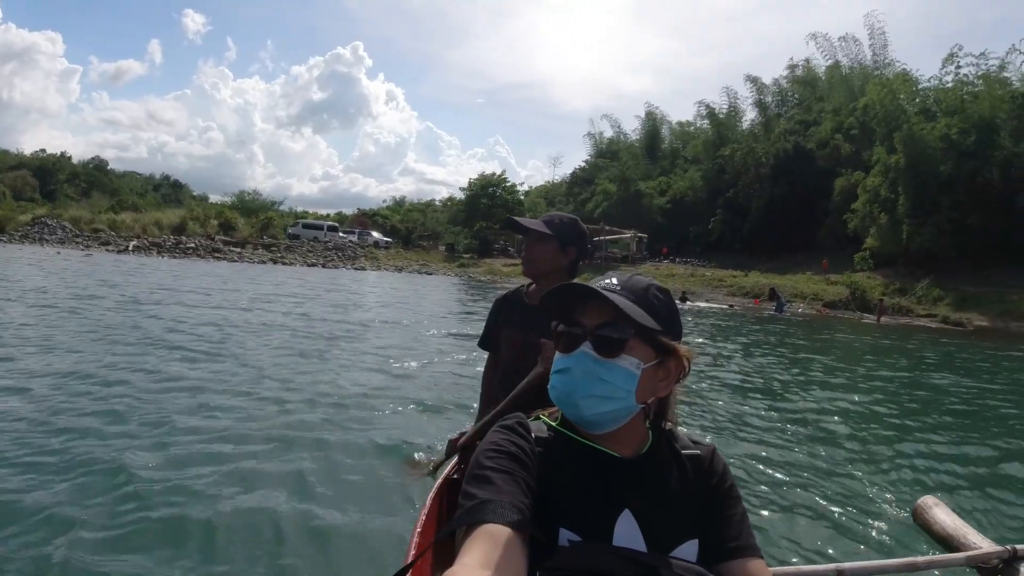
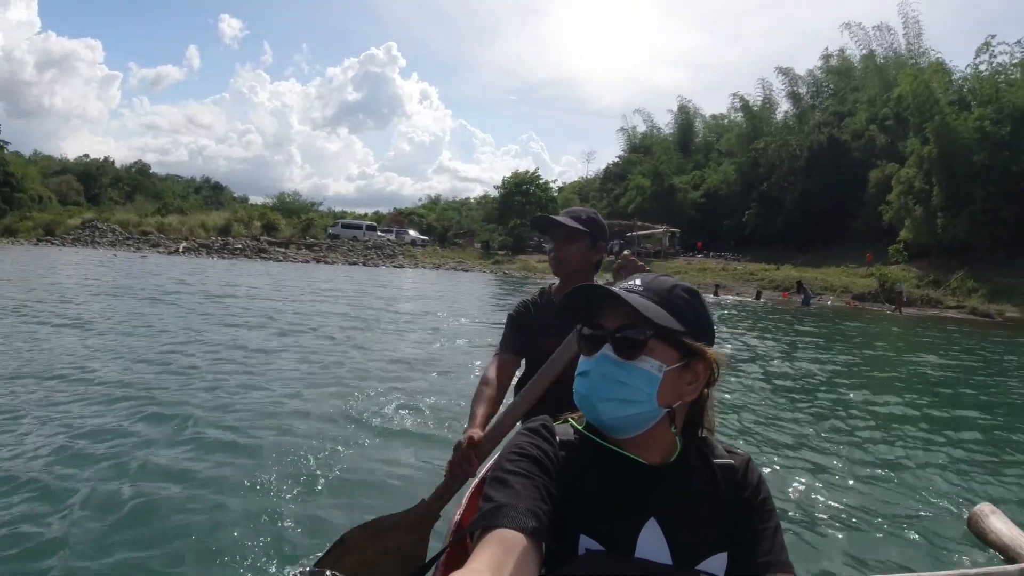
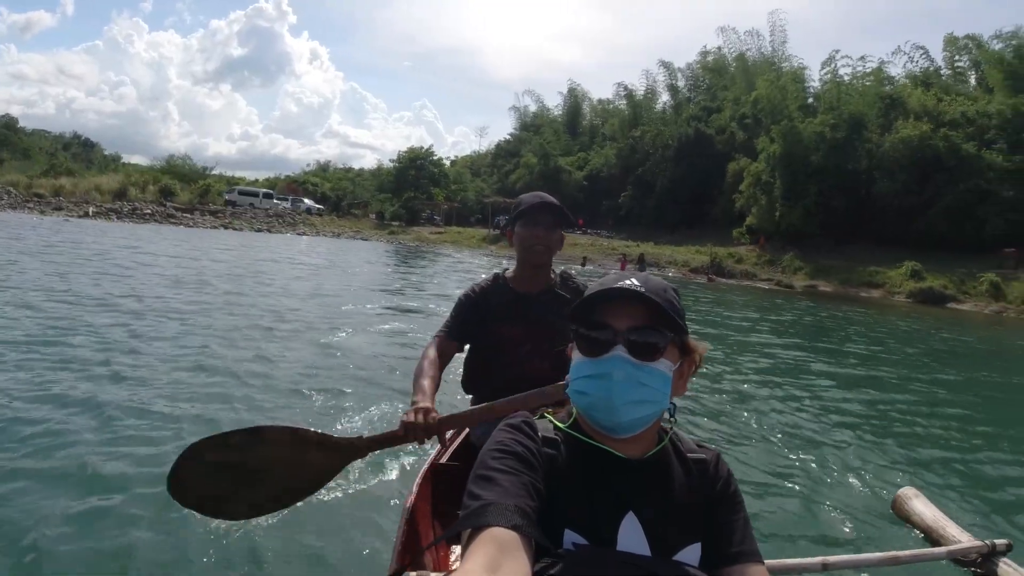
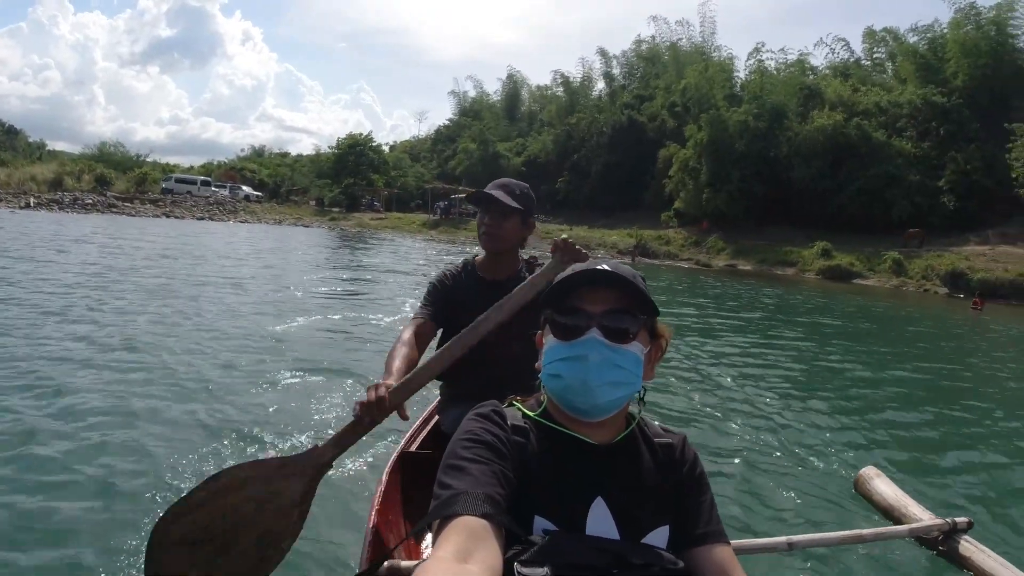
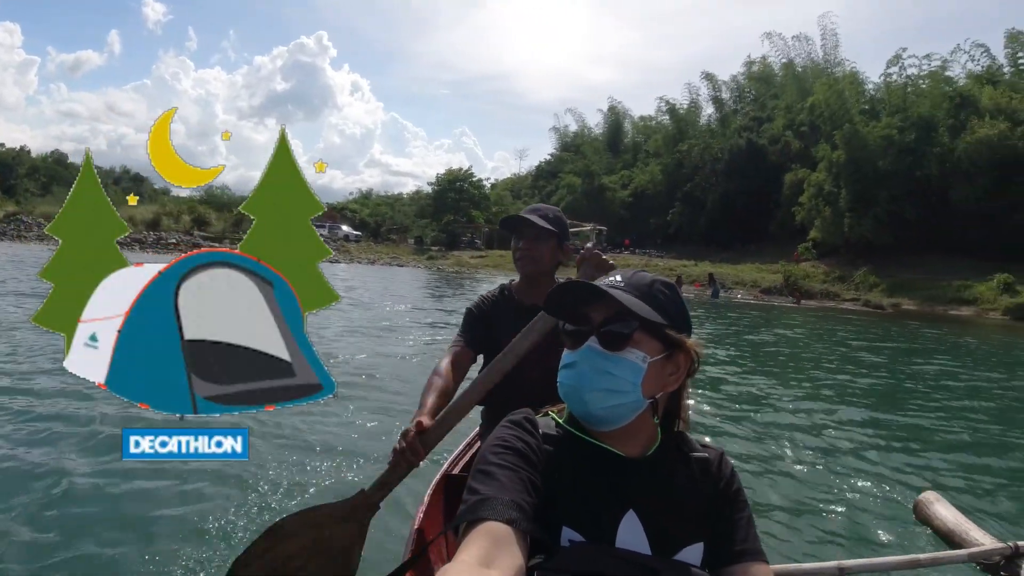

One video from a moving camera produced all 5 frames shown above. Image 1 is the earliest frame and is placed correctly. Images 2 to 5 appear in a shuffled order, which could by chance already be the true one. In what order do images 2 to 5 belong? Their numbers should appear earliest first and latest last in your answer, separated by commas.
2, 5, 3, 4
